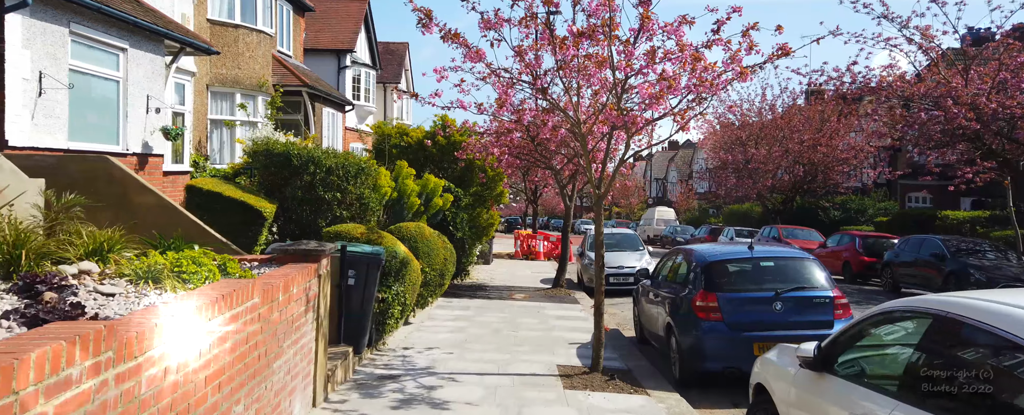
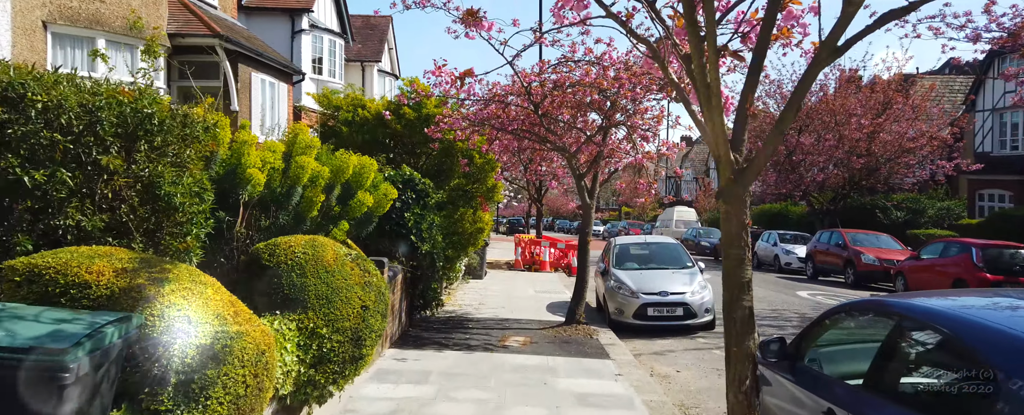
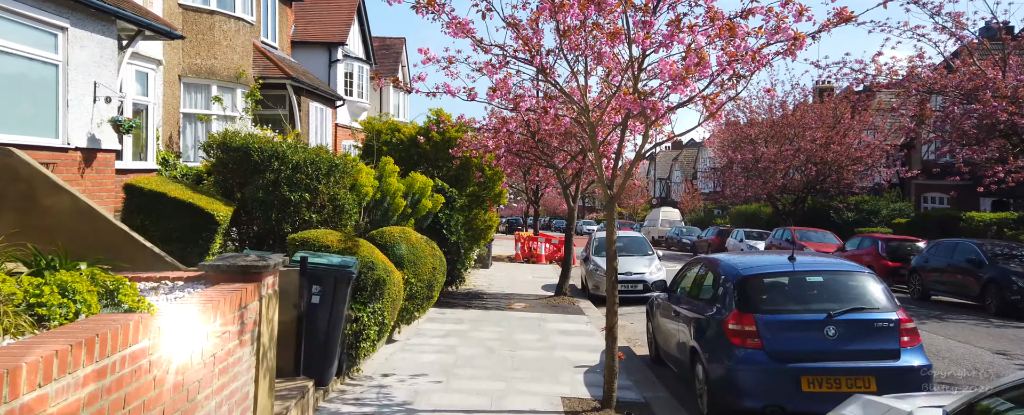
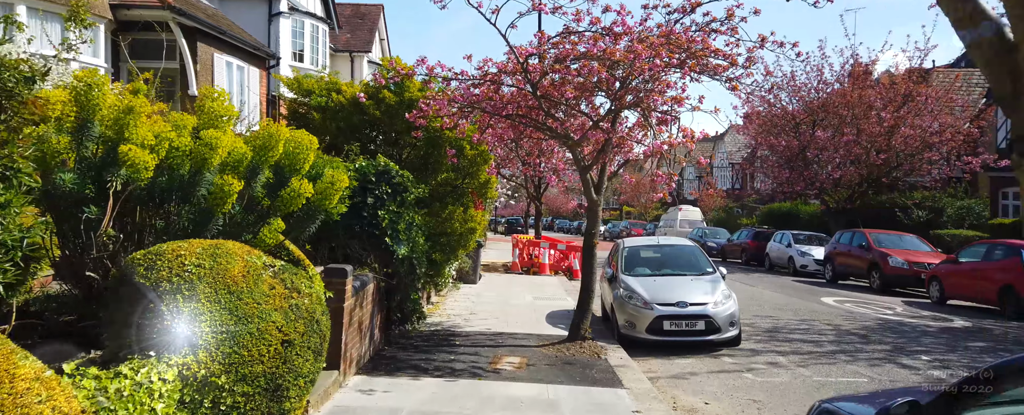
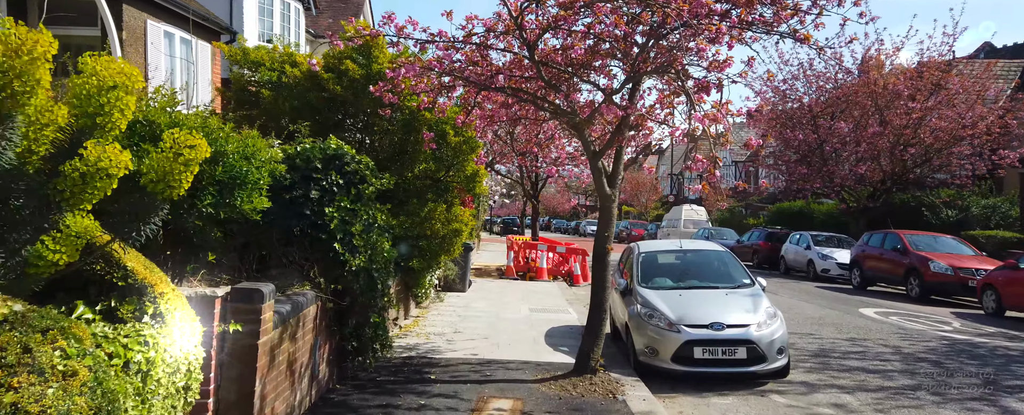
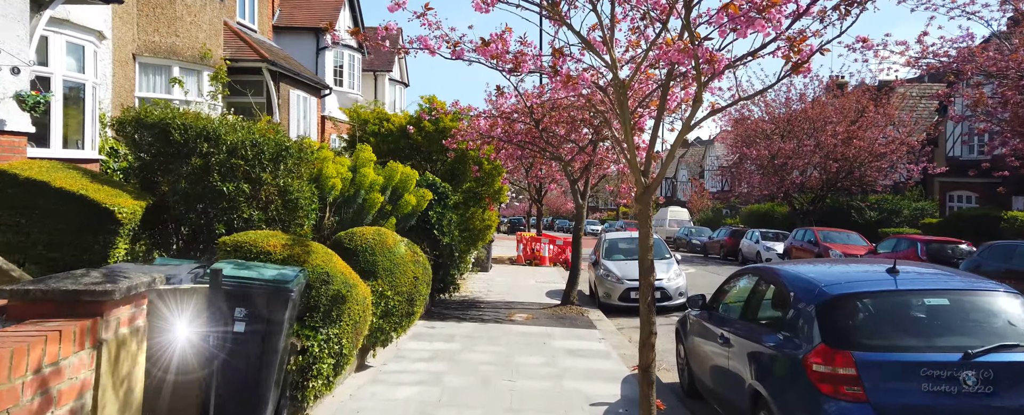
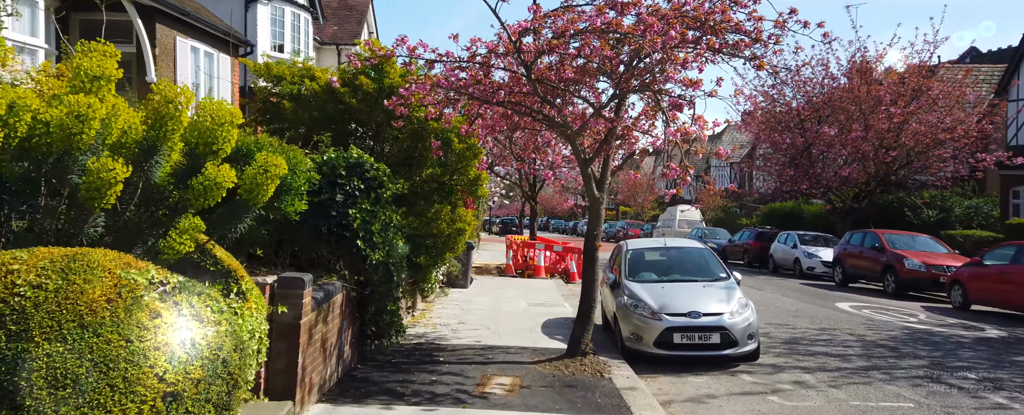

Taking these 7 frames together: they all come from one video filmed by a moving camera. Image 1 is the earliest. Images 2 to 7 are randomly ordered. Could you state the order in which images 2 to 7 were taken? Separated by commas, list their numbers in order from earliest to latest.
3, 6, 2, 4, 7, 5
